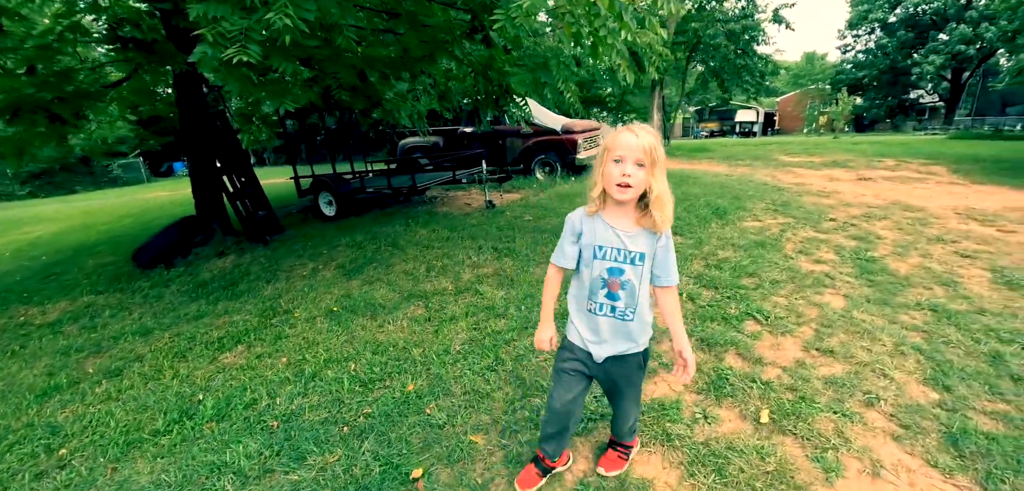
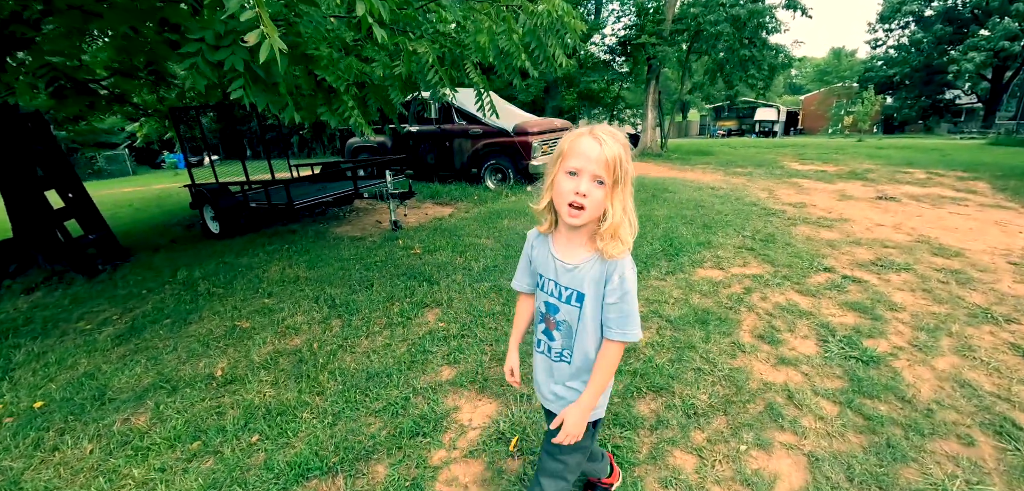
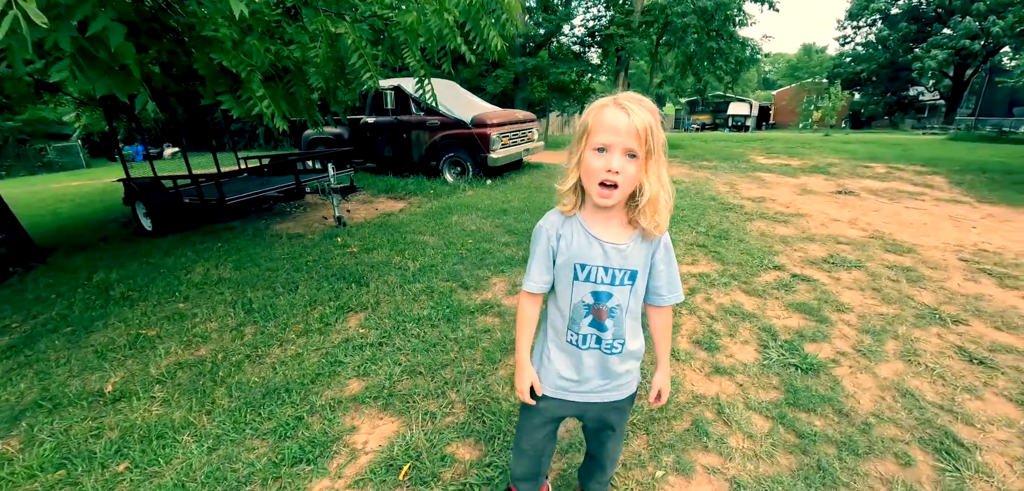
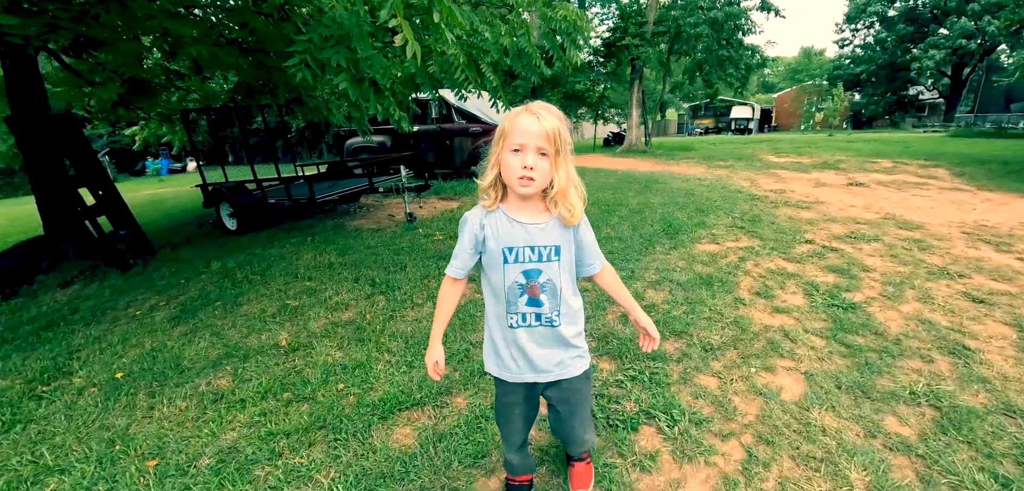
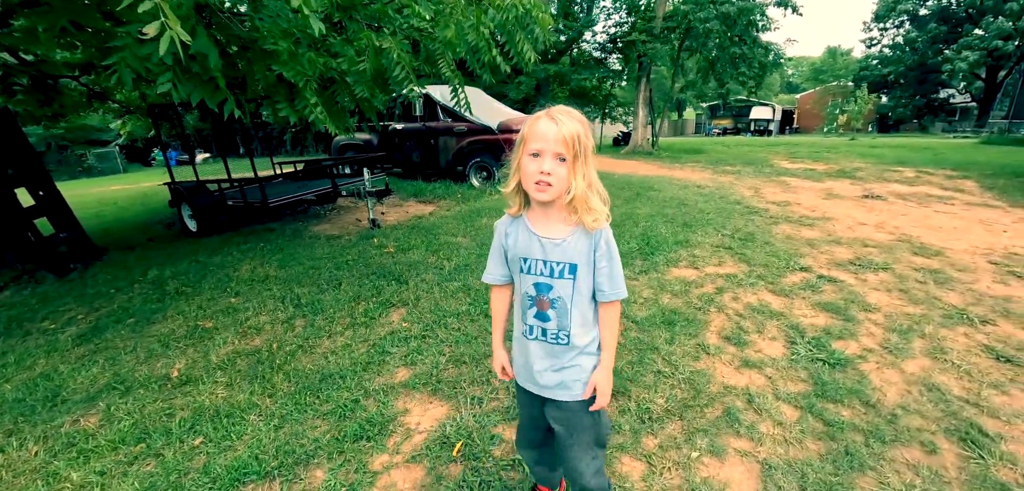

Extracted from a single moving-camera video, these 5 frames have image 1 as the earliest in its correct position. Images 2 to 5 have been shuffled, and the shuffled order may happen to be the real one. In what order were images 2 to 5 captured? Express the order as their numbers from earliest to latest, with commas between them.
4, 2, 5, 3
